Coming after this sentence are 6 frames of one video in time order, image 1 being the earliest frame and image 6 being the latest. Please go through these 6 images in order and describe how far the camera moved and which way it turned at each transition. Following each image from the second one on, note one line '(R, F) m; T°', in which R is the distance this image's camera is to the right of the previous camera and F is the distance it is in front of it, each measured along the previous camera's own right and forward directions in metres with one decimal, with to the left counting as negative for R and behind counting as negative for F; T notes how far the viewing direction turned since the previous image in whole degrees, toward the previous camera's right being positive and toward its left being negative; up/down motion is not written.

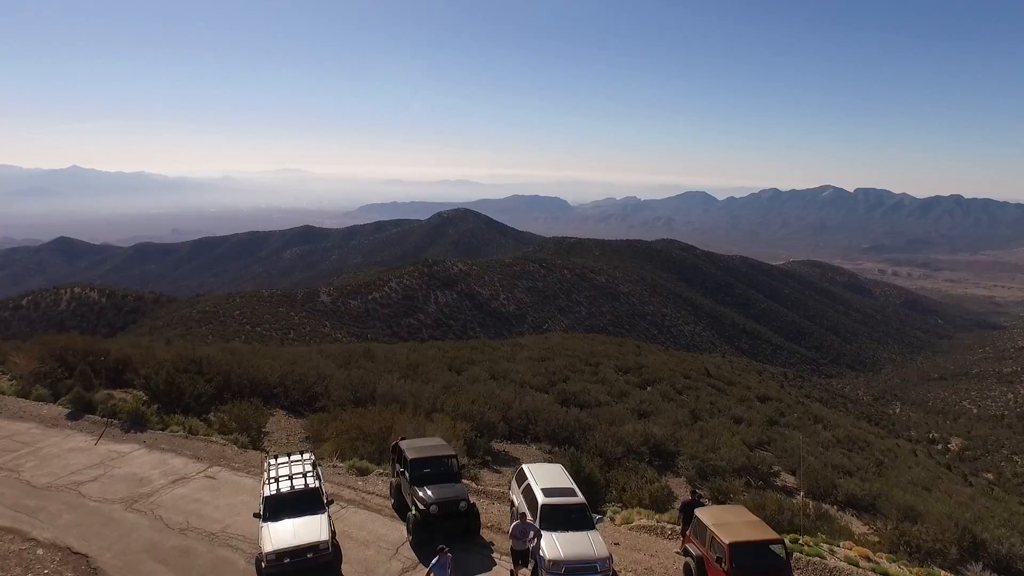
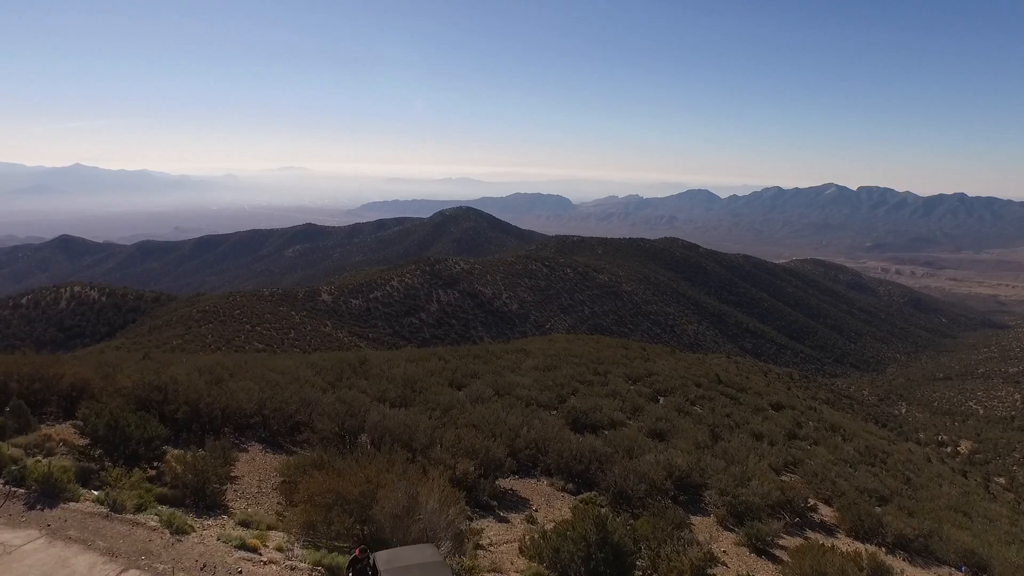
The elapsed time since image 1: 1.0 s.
(0.0, +0.3) m; 0°
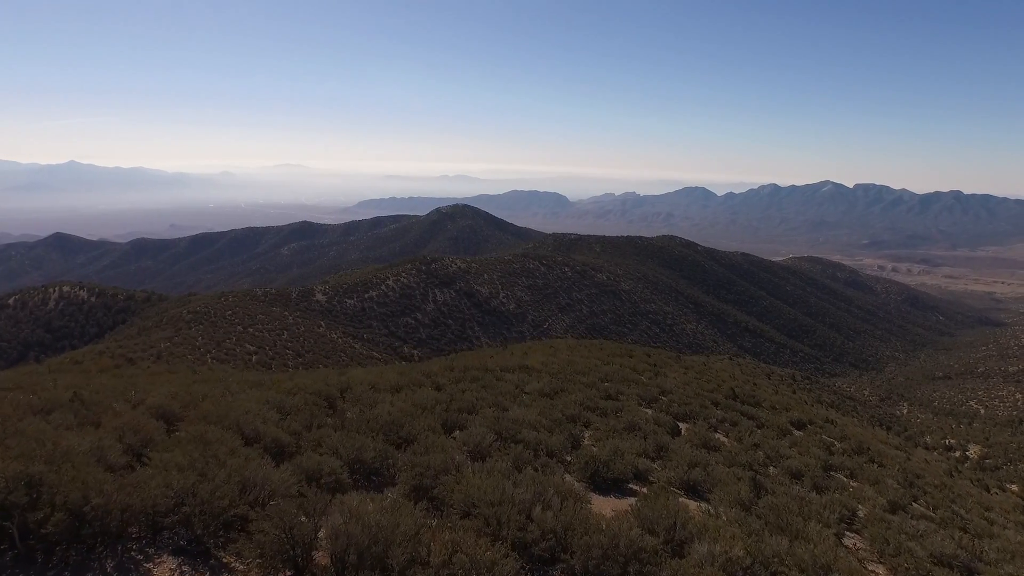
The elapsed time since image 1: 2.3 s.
(-0.1, +0.7) m; 0°
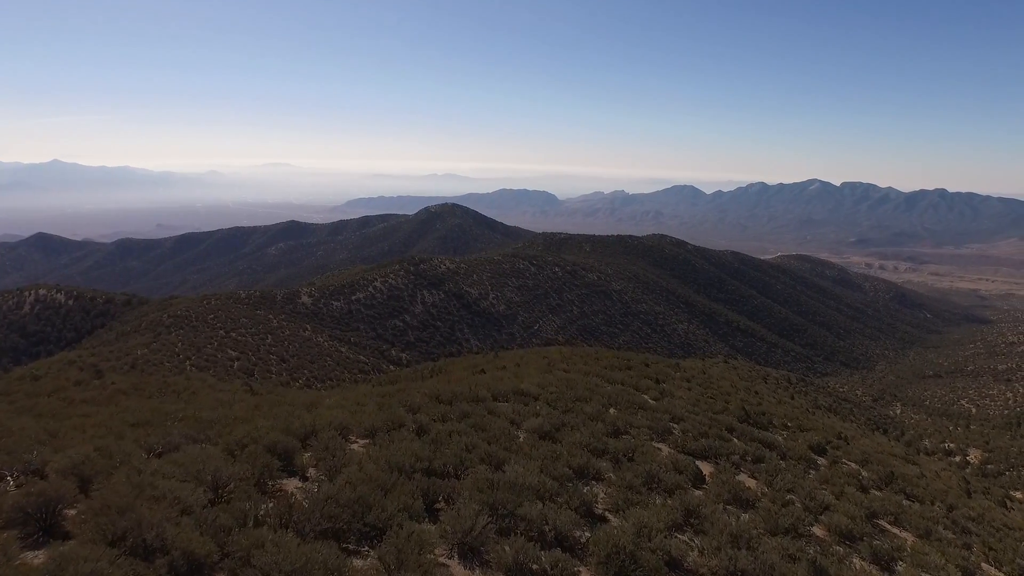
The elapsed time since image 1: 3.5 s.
(0.0, +0.8) m; +1°
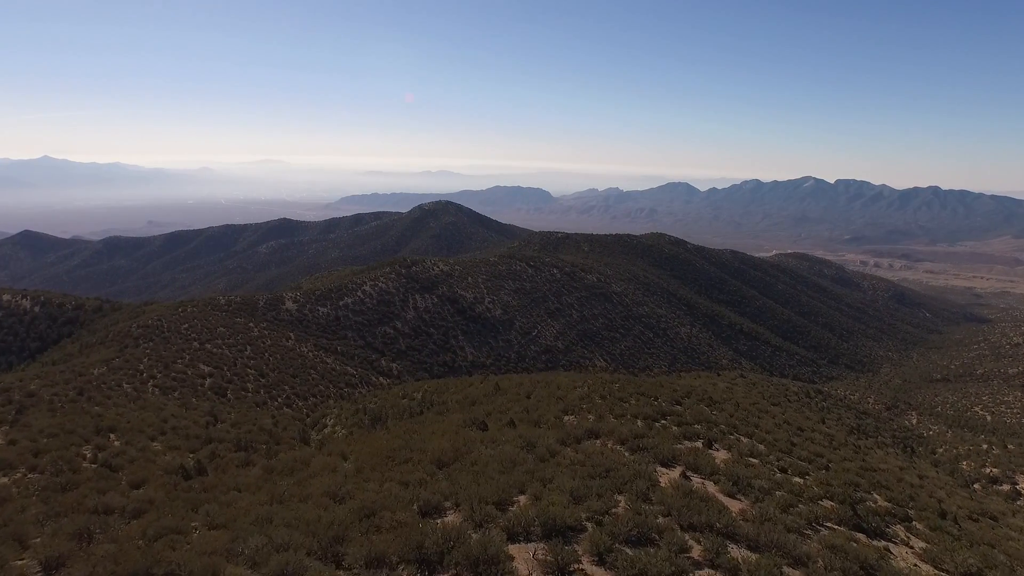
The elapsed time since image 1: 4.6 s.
(-0.3, +2.4) m; +1°
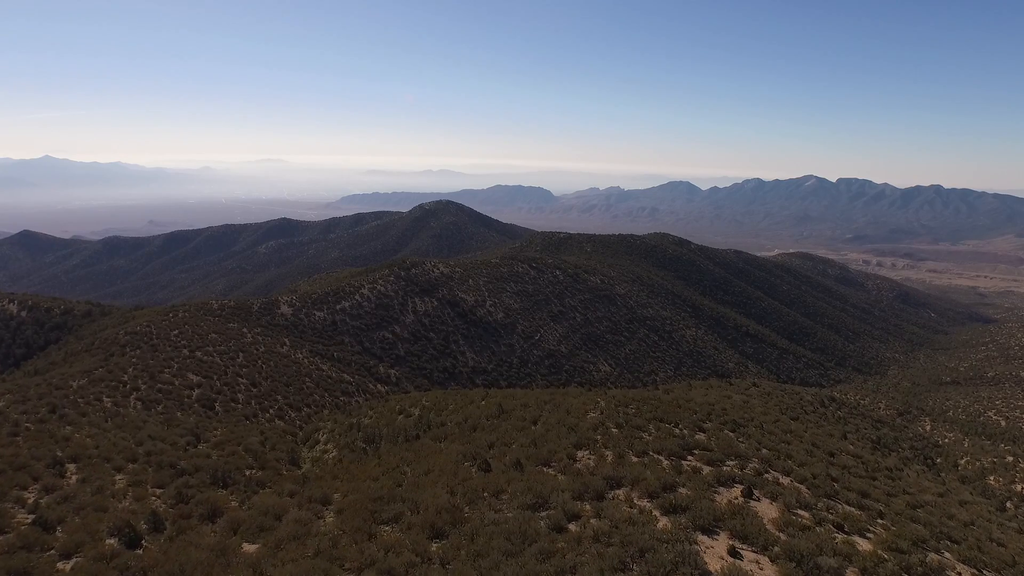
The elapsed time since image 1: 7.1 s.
(-0.1, +1.2) m; 0°
